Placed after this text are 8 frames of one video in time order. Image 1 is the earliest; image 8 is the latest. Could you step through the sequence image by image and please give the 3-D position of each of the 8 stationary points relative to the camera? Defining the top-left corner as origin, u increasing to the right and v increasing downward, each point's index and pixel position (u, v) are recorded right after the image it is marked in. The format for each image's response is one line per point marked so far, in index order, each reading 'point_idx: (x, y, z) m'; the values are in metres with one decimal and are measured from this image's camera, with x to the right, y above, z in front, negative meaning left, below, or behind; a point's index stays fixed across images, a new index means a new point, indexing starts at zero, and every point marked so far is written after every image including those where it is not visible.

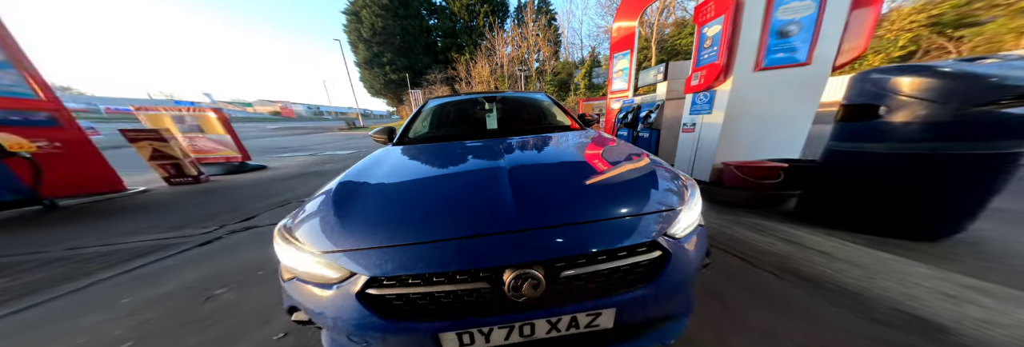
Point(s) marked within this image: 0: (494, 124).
0: (-0.1, +0.6, +2.2) m
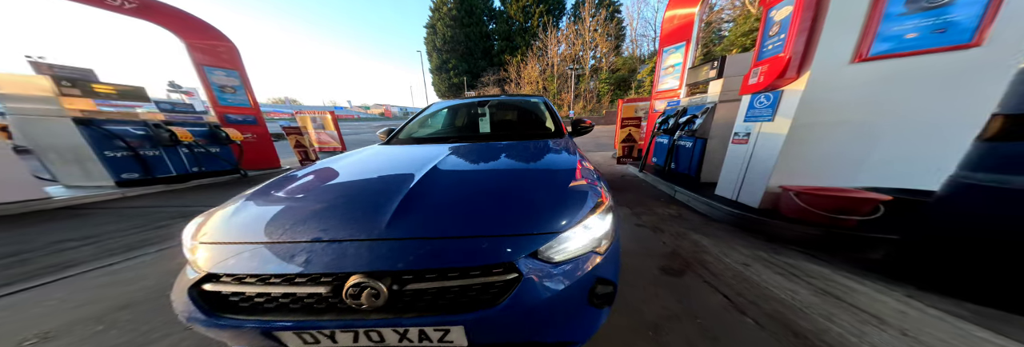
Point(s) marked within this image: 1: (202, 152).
0: (-0.2, +0.5, +2.2) m
1: (-5.8, +0.4, +4.2) m
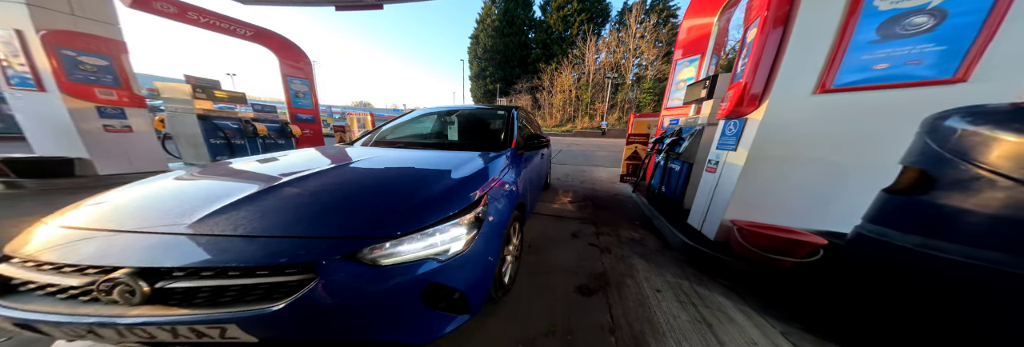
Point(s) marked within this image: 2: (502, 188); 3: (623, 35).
0: (-0.6, +0.4, +2.4) m
1: (-5.8, +0.7, +5.5) m
2: (0.0, -0.1, +1.6) m
3: (+7.3, +8.8, +14.5) m
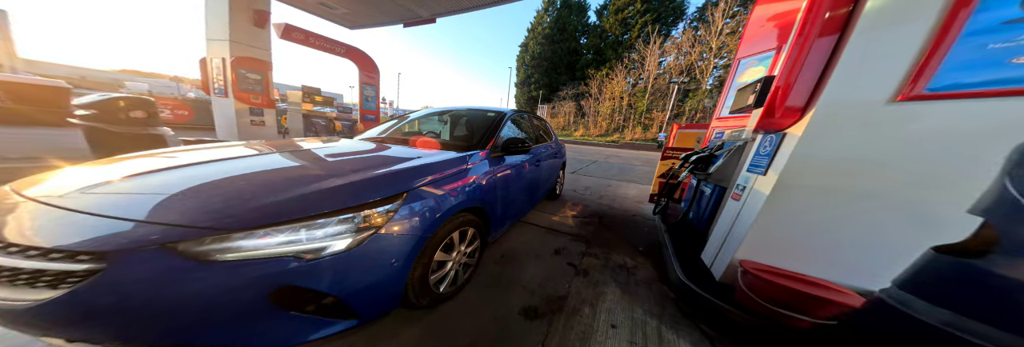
0: (-0.8, +0.4, +2.5) m
1: (-5.1, +1.0, +6.6) m
2: (-0.4, -0.1, +1.5) m
3: (+10.1, +7.8, +12.9) m
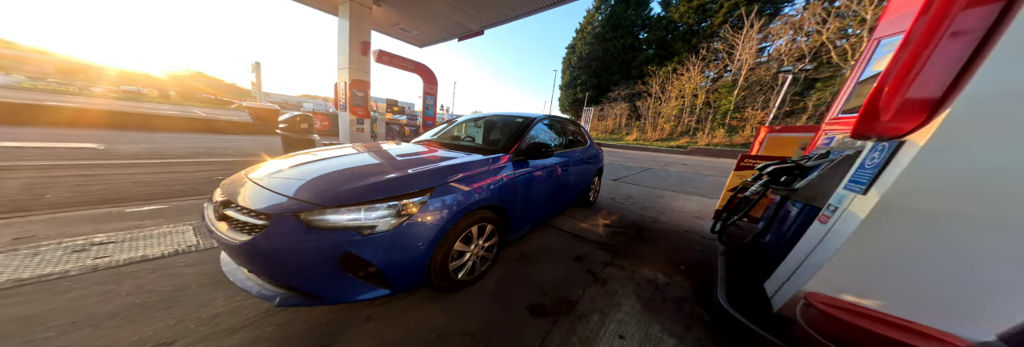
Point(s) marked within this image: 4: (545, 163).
0: (-0.4, +0.4, +2.8) m
1: (-3.8, +1.1, +7.7) m
2: (-0.3, -0.1, +1.7) m
3: (+12.6, +7.2, +10.7) m
4: (+0.4, +0.1, +2.6) m
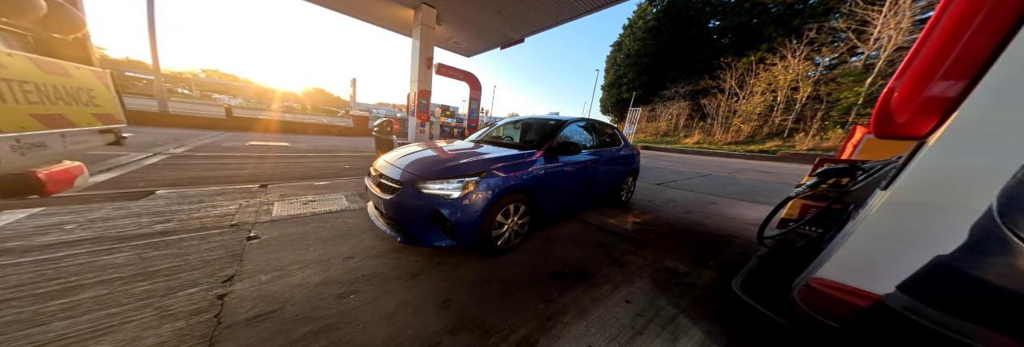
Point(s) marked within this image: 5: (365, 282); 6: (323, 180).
0: (+0.1, +0.5, +3.3) m
1: (-2.3, +1.2, +8.7) m
2: (0.0, 0.0, +2.2) m
3: (+14.6, +6.8, +8.7) m
4: (+0.8, +0.2, +3.0) m
5: (-1.1, -0.8, +1.7) m
6: (-3.1, -0.1, +3.7) m
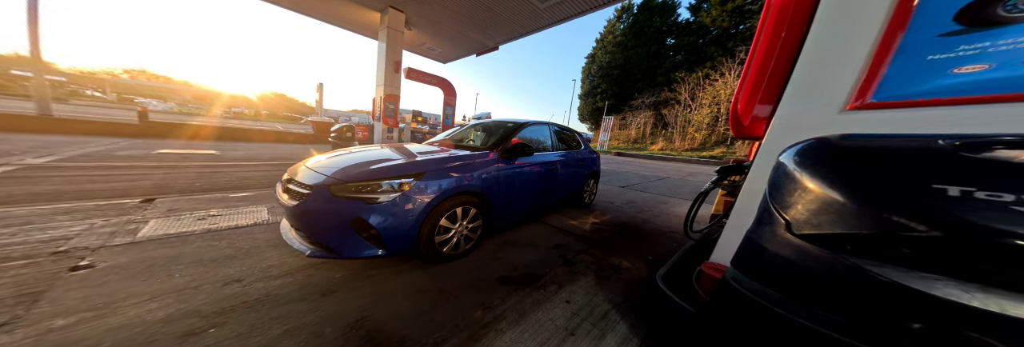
0: (-0.6, +0.4, +3.2) m
1: (-3.5, +0.9, +8.4) m
2: (-0.5, -0.1, +2.1) m
3: (+13.3, +6.8, +10.1) m
4: (+0.2, +0.1, +2.9) m
5: (-1.6, -0.8, +1.5) m
6: (-3.8, -0.3, +3.3) m
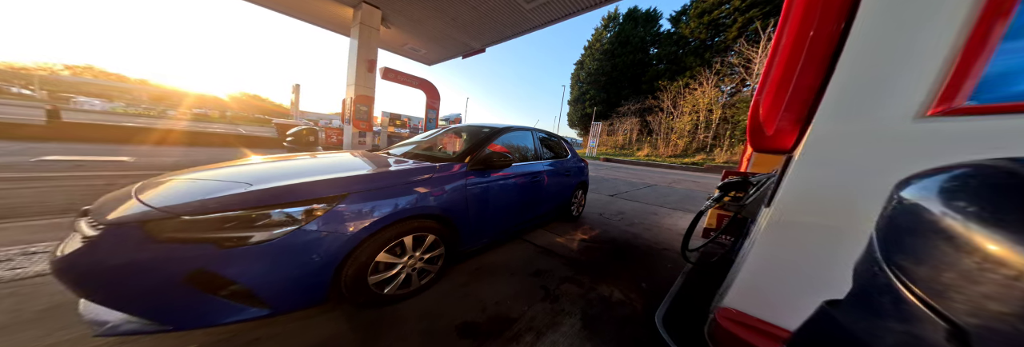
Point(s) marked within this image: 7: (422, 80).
0: (-0.9, +0.3, +2.8) m
1: (-4.0, +0.6, +7.8) m
2: (-0.7, -0.2, +1.7) m
3: (+12.6, +6.5, +10.5) m
4: (0.0, 0.0, +2.5) m
5: (-1.8, -1.0, +0.9) m
6: (-4.1, -0.4, +2.7) m
7: (-3.6, +3.5, +8.5) m
